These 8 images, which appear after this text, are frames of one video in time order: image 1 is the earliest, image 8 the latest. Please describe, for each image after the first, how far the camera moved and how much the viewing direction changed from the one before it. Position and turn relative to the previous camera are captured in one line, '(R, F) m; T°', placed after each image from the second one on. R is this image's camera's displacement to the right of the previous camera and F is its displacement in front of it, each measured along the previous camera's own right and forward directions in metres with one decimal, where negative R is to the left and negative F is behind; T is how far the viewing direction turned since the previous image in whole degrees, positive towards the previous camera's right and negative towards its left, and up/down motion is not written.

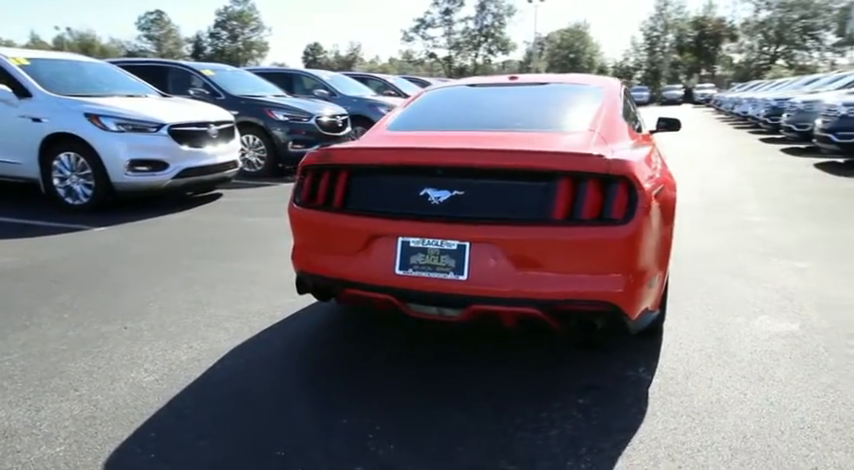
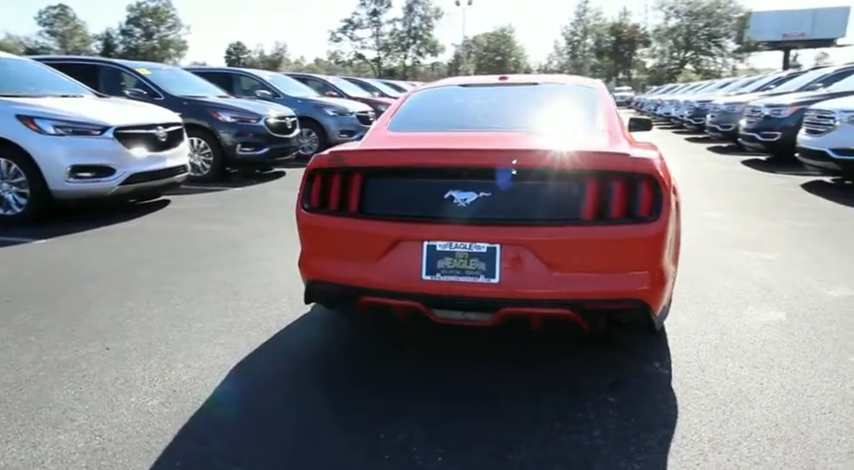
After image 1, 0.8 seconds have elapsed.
(-0.4, +0.1) m; +7°
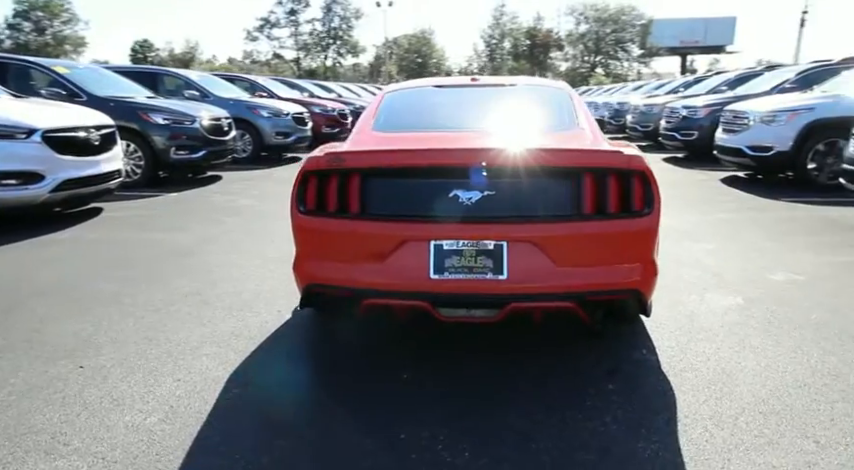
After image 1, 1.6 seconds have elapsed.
(-0.4, 0.0) m; +8°
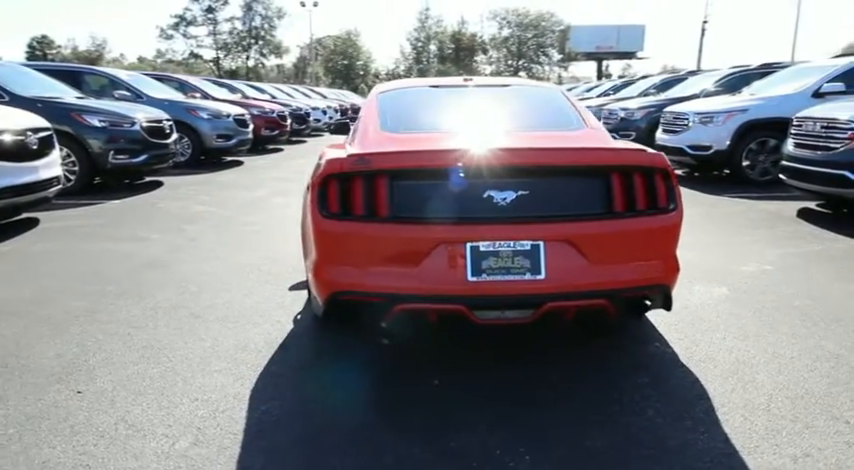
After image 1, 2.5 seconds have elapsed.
(-0.5, +0.1) m; +7°
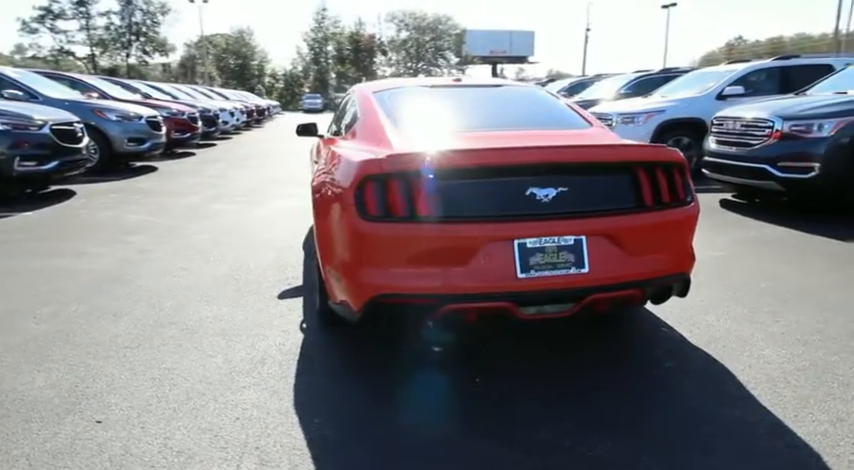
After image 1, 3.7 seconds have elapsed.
(-0.6, +0.1) m; +10°
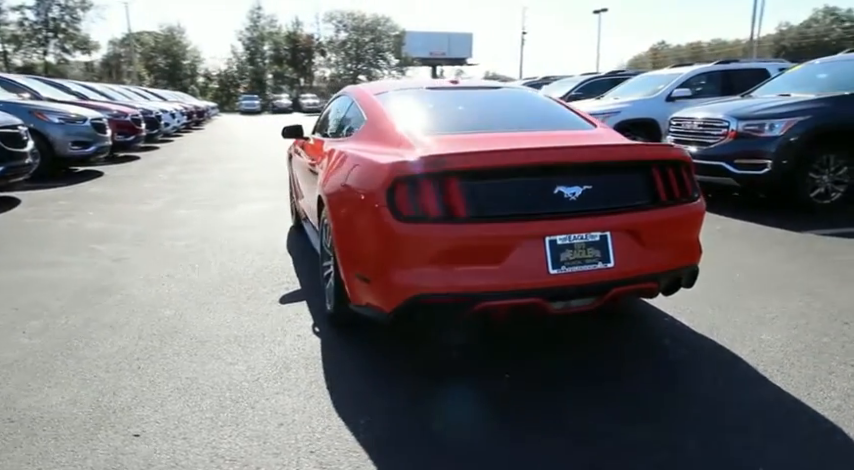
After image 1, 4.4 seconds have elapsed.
(-0.4, 0.0) m; +6°
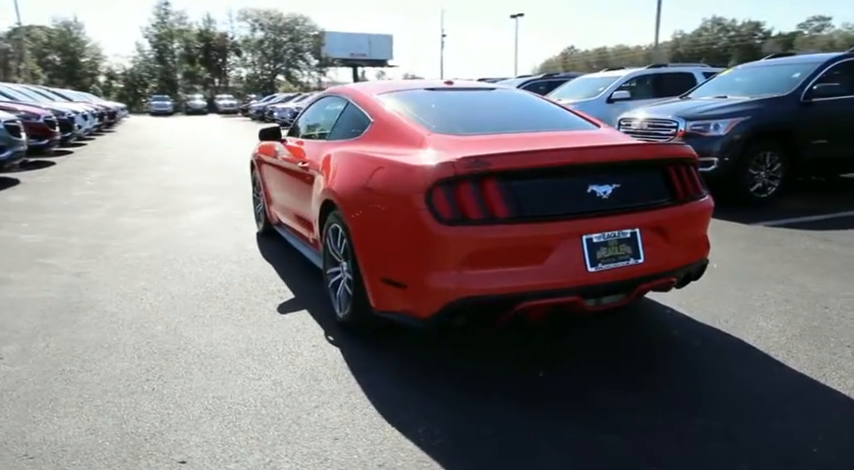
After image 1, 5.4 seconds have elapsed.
(-0.5, +0.1) m; +8°
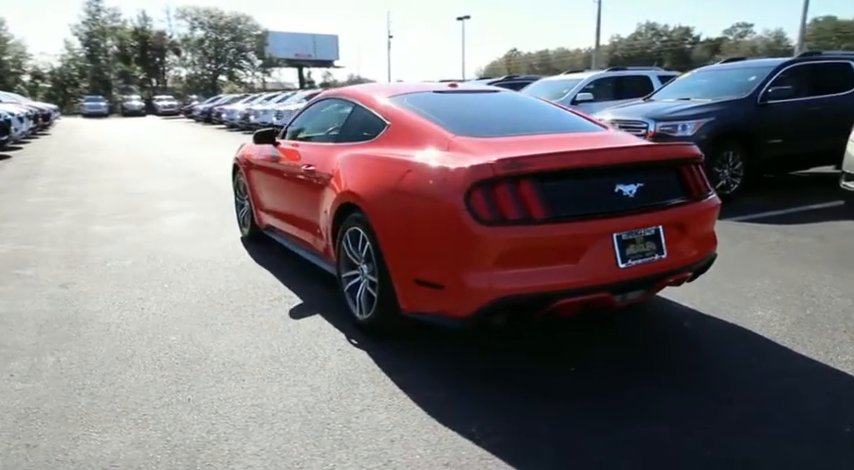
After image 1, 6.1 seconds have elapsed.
(-0.4, 0.0) m; +5°
